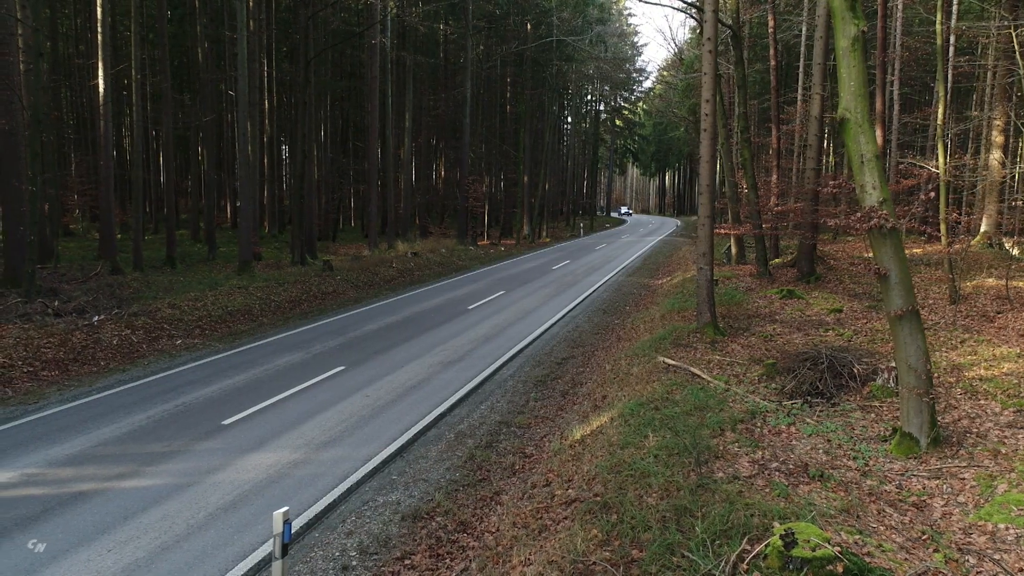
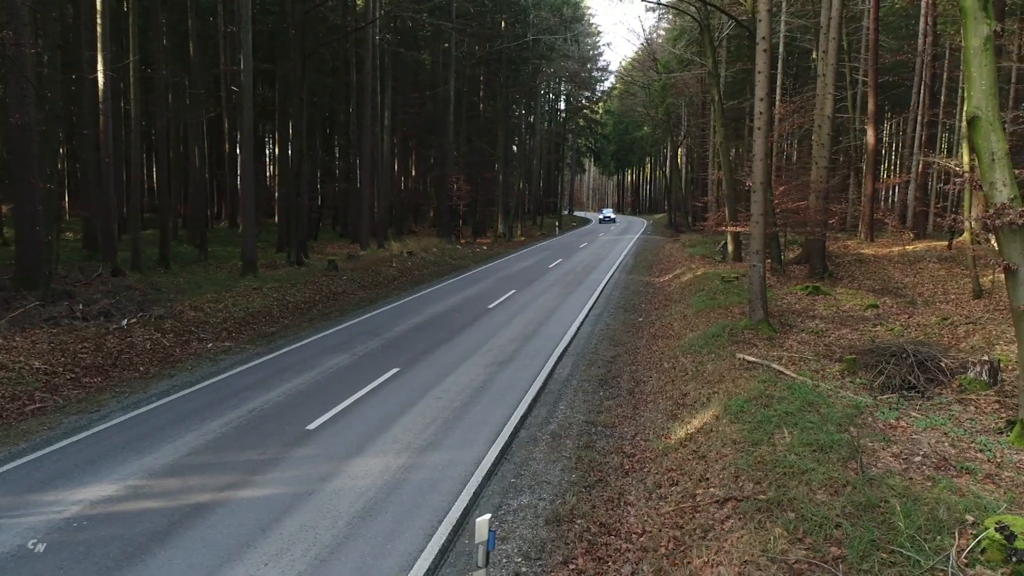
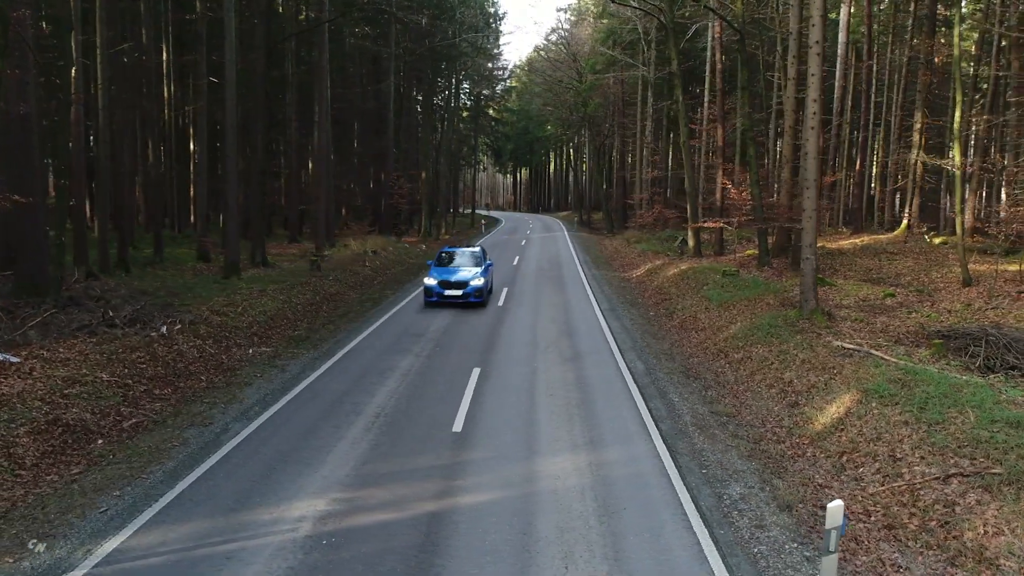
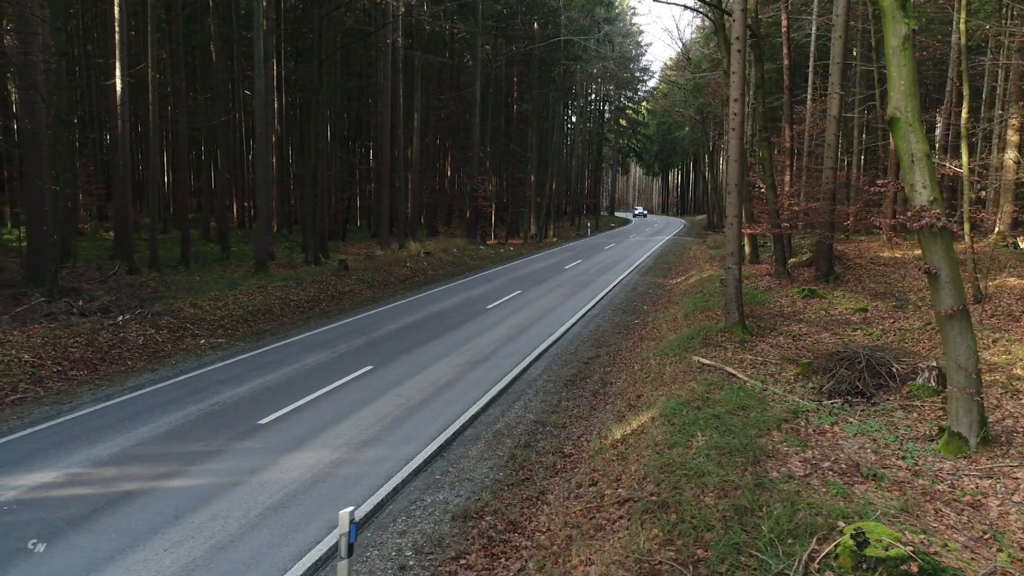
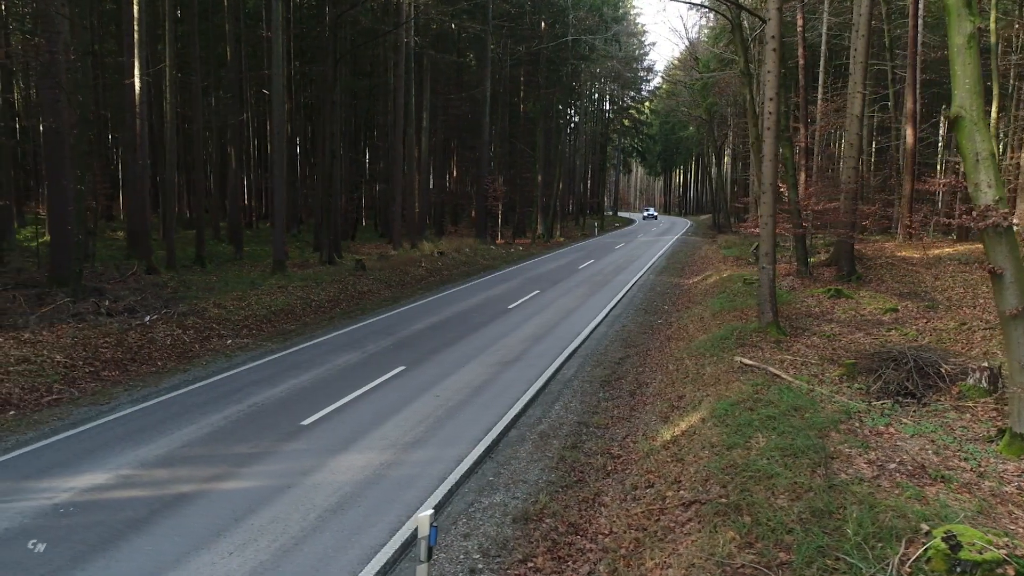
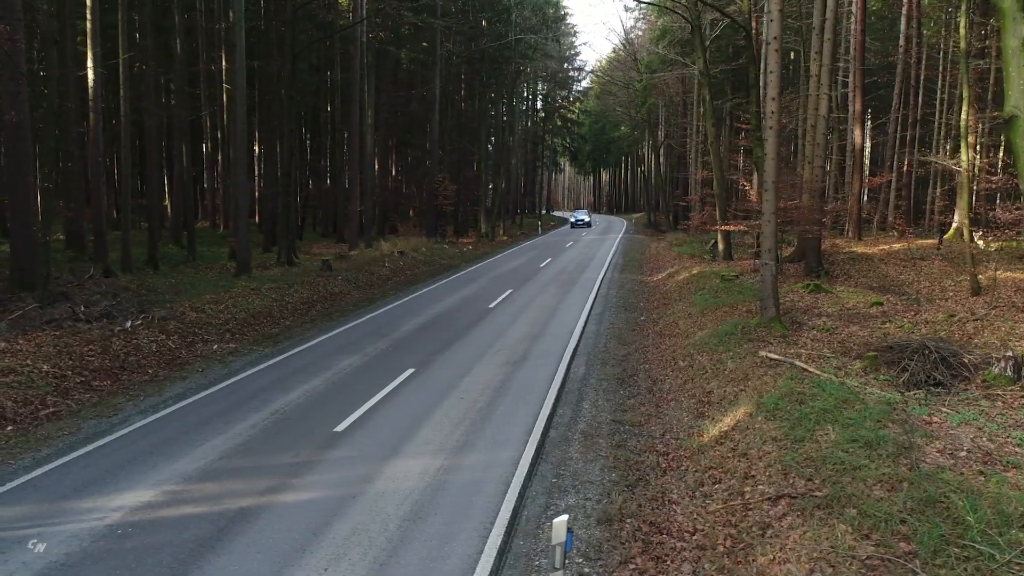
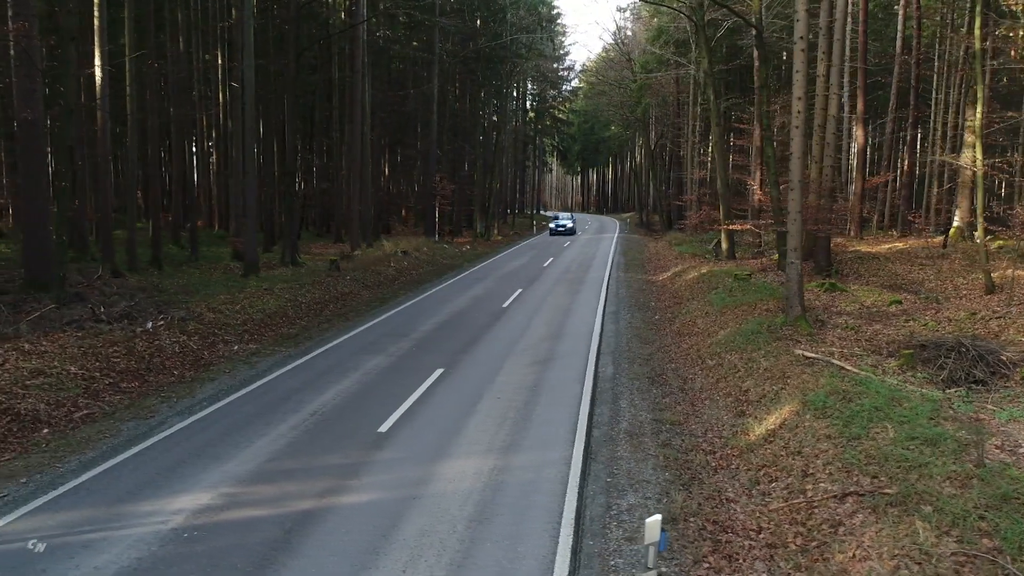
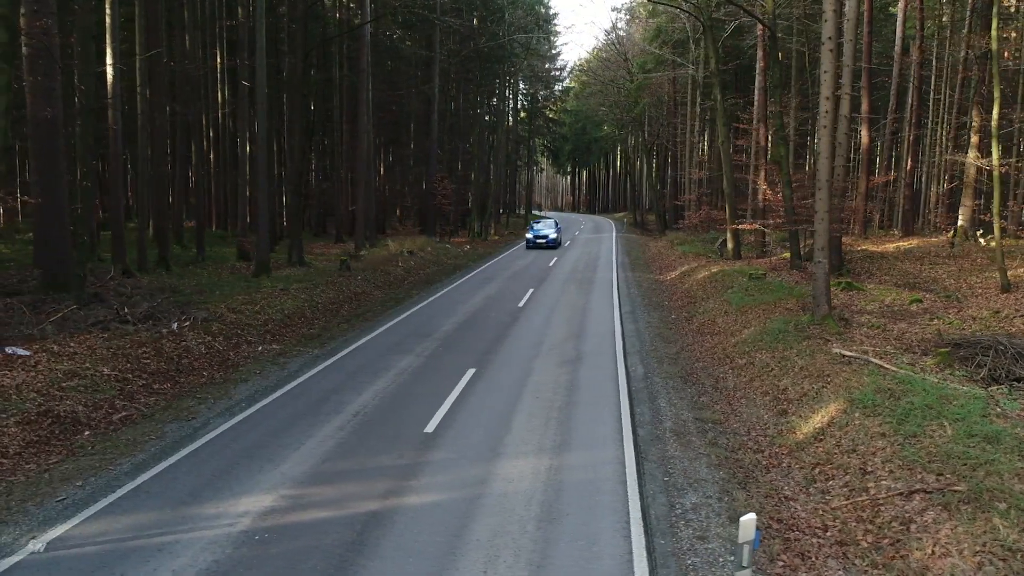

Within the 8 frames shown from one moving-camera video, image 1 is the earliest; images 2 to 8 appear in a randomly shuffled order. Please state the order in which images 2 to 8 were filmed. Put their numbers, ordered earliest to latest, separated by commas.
4, 5, 2, 6, 7, 8, 3
